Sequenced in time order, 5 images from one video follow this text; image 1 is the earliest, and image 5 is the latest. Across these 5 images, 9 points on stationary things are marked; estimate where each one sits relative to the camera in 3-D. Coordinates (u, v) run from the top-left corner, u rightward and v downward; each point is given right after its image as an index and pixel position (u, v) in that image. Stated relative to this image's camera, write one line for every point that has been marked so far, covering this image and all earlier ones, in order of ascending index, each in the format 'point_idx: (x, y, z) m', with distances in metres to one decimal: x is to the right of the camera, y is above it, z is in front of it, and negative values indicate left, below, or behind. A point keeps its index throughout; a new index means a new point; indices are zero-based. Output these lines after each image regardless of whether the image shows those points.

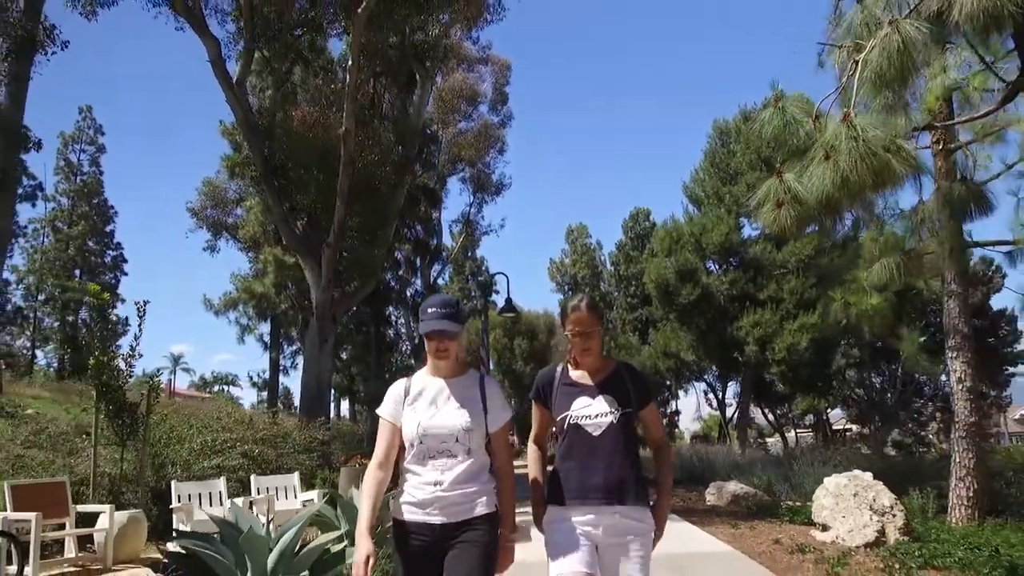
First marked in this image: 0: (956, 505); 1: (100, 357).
0: (+5.5, -2.7, +10.9) m
1: (-4.3, -0.7, +9.2) m
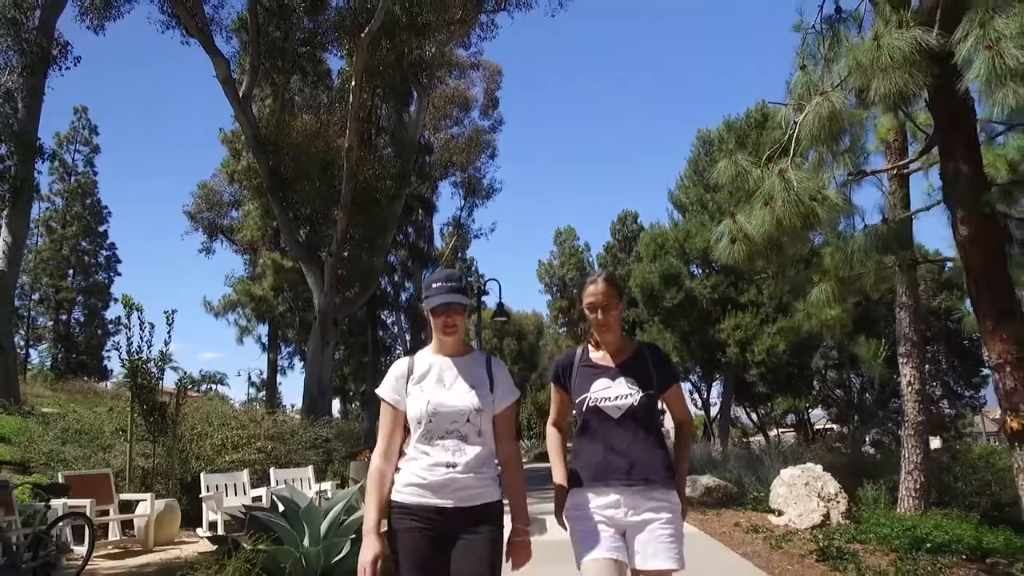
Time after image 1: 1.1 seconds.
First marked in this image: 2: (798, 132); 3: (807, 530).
0: (+5.4, -2.8, +12.1) m
1: (-4.4, -0.9, +10.3) m
2: (+2.1, +1.2, +6.6) m
3: (+2.8, -2.3, +8.5) m
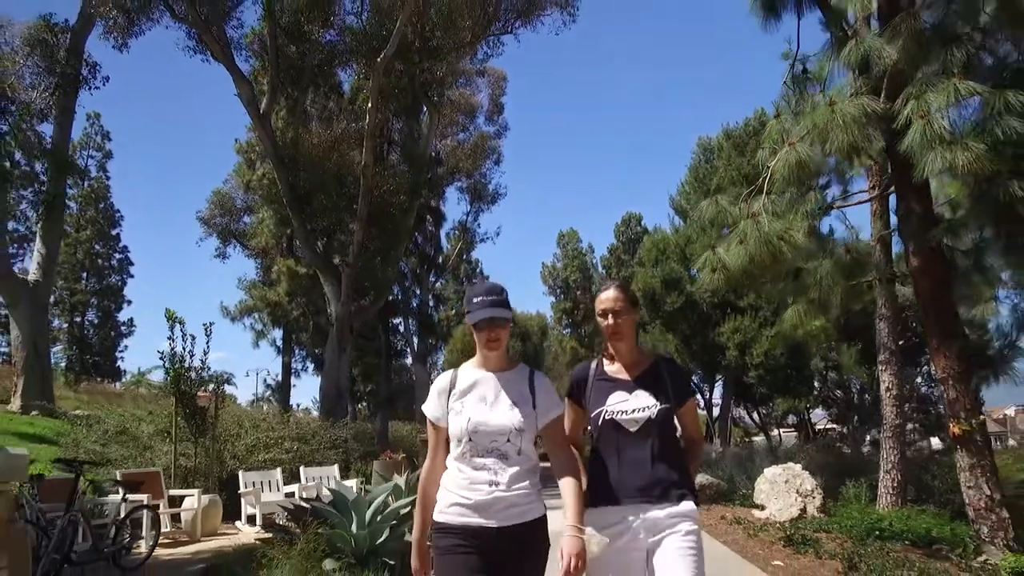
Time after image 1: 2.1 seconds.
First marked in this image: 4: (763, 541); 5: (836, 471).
0: (+5.5, -3.0, +13.1) m
1: (-4.2, -1.1, +11.3) m
2: (+2.2, +1.0, +7.6) m
3: (+2.9, -2.5, +9.5) m
4: (+2.2, -2.2, +7.8) m
5: (+5.8, -3.3, +15.8) m
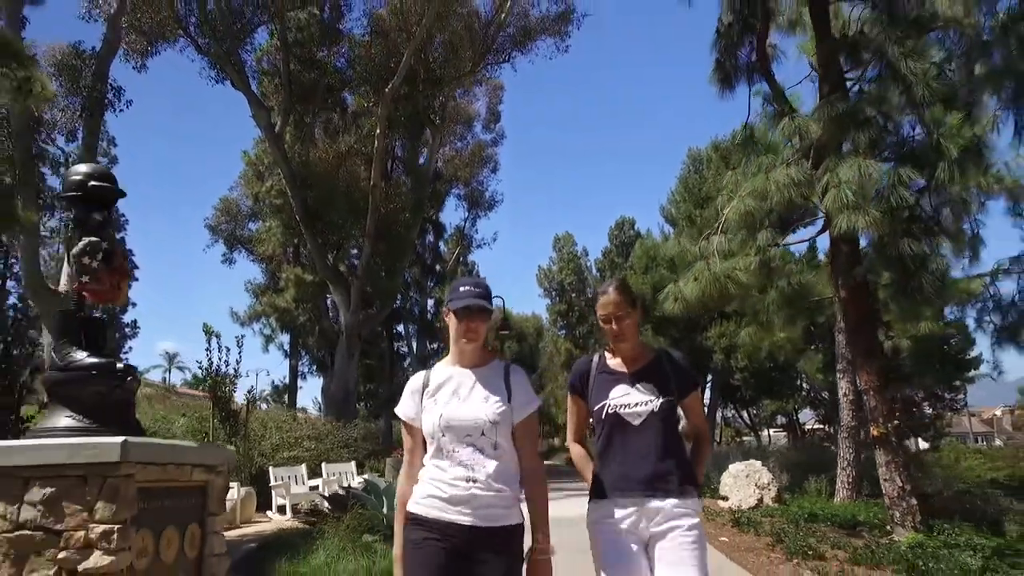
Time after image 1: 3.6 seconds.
0: (+5.5, -3.3, +14.7) m
1: (-4.3, -1.3, +12.9) m
2: (+2.2, +0.7, +9.2) m
3: (+2.9, -2.8, +11.1) m
4: (+2.2, -2.5, +9.3) m
5: (+5.7, -3.5, +17.4) m
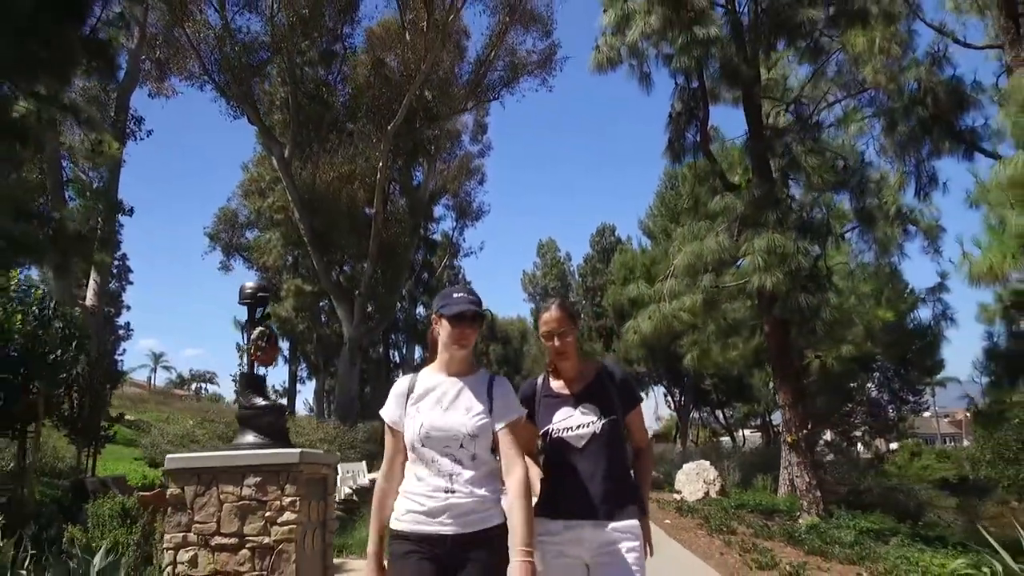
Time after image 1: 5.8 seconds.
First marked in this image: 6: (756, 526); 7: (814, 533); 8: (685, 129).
0: (+5.2, -3.8, +17.1) m
1: (-4.5, -1.8, +15.1) m
2: (+2.1, +0.3, +11.6) m
3: (+2.7, -3.2, +13.5) m
4: (+2.0, -3.0, +11.7) m
5: (+5.4, -4.0, +19.8) m
6: (+2.7, -2.6, +9.7) m
7: (+3.2, -2.6, +9.5) m
8: (+2.7, +2.6, +13.9) m
